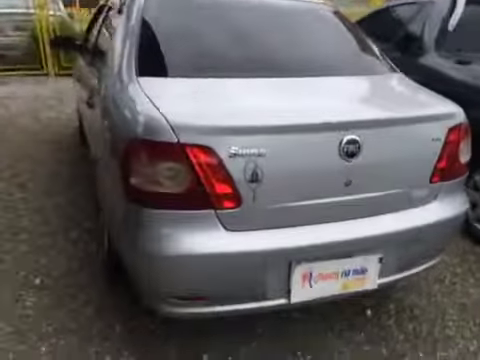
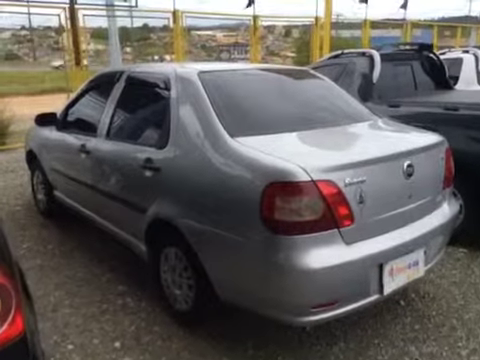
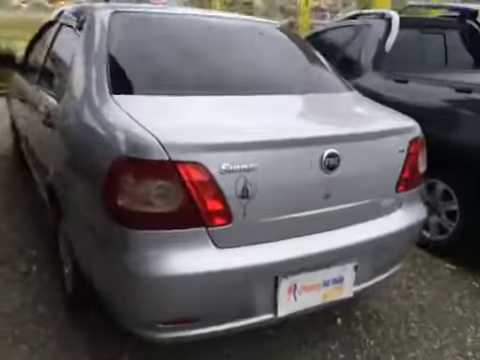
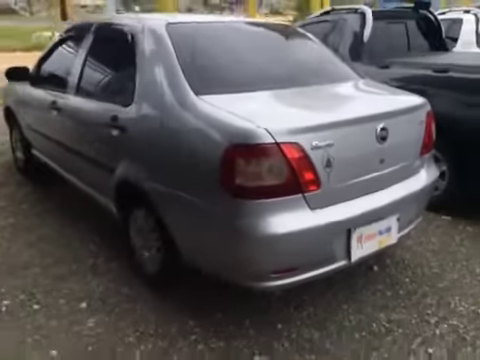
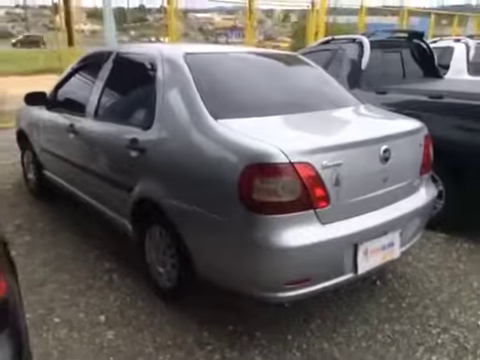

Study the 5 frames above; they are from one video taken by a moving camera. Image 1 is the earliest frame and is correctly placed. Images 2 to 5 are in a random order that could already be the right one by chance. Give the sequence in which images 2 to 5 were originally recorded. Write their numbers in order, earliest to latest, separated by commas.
3, 4, 5, 2
